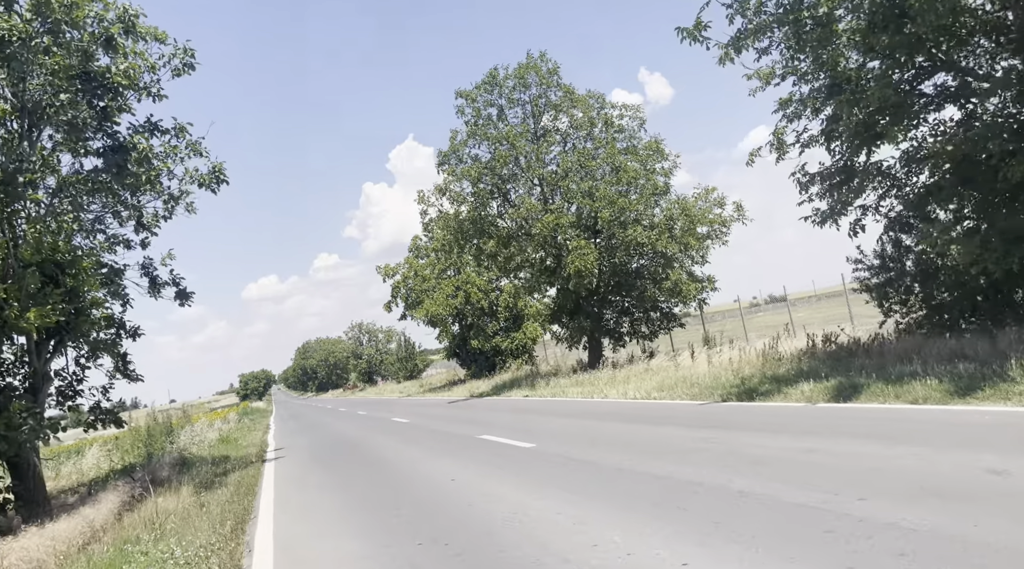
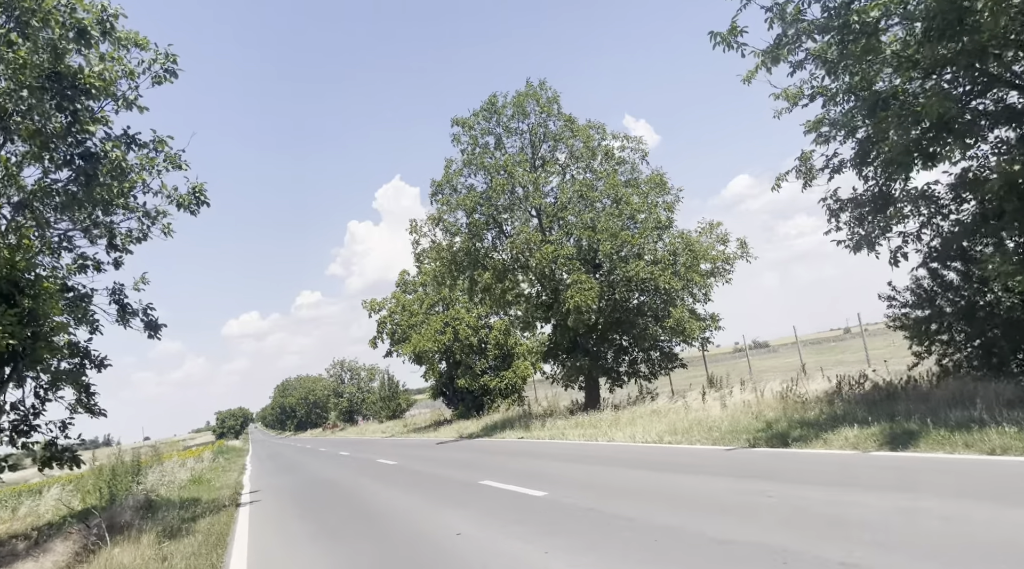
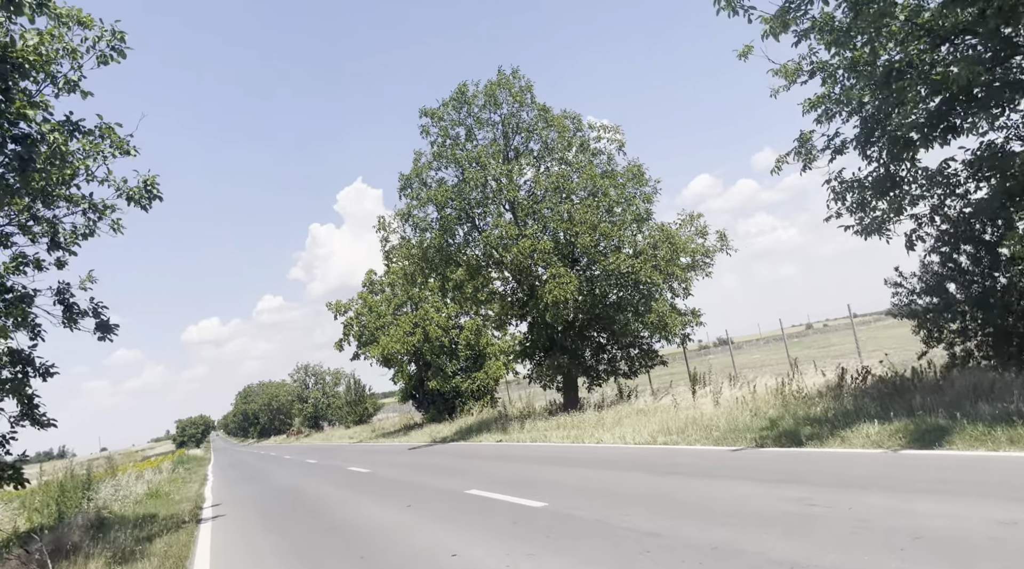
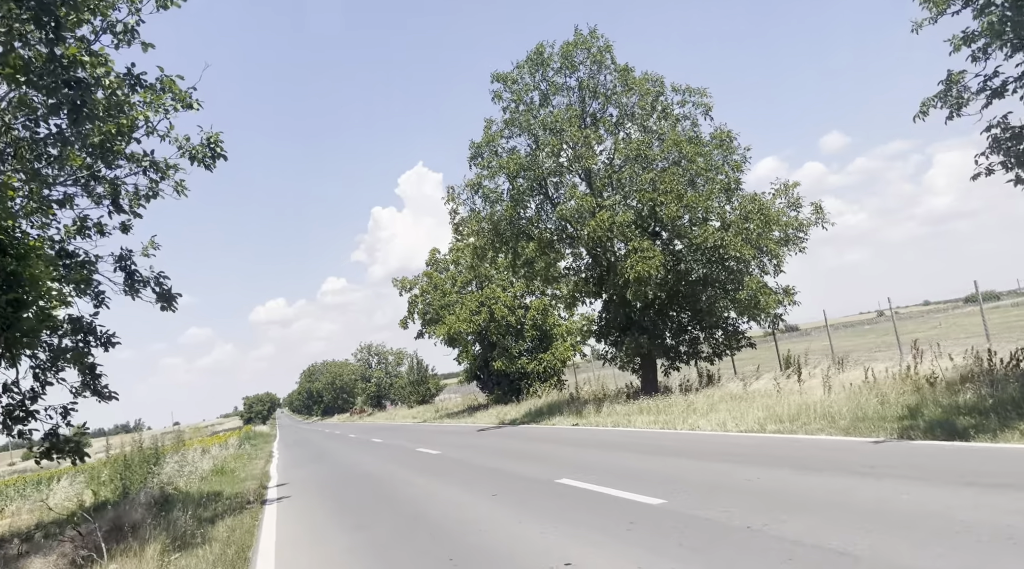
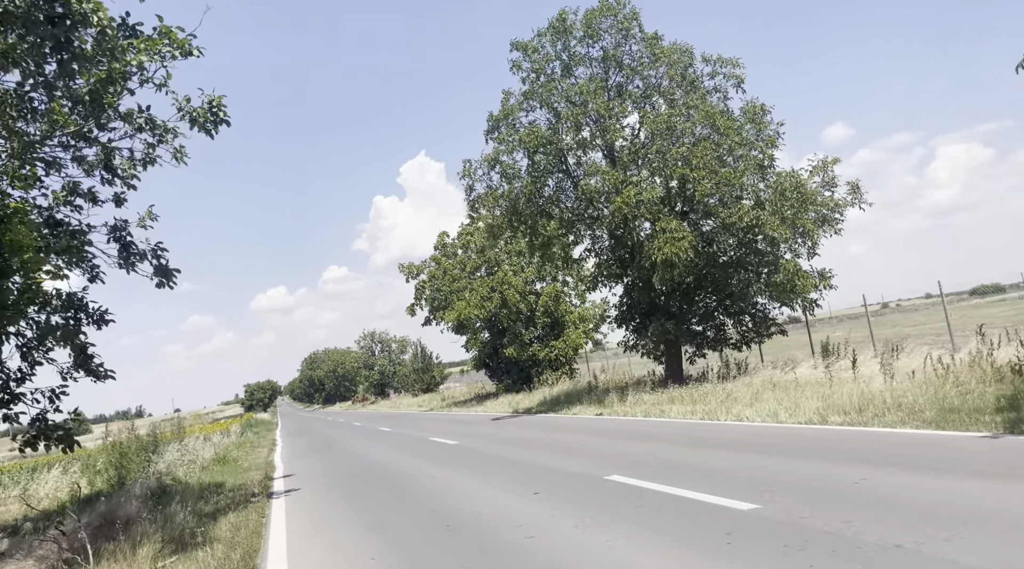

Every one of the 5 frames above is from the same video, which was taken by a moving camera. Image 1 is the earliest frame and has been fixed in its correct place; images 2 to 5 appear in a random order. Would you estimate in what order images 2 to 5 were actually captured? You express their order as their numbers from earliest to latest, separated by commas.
2, 3, 4, 5
